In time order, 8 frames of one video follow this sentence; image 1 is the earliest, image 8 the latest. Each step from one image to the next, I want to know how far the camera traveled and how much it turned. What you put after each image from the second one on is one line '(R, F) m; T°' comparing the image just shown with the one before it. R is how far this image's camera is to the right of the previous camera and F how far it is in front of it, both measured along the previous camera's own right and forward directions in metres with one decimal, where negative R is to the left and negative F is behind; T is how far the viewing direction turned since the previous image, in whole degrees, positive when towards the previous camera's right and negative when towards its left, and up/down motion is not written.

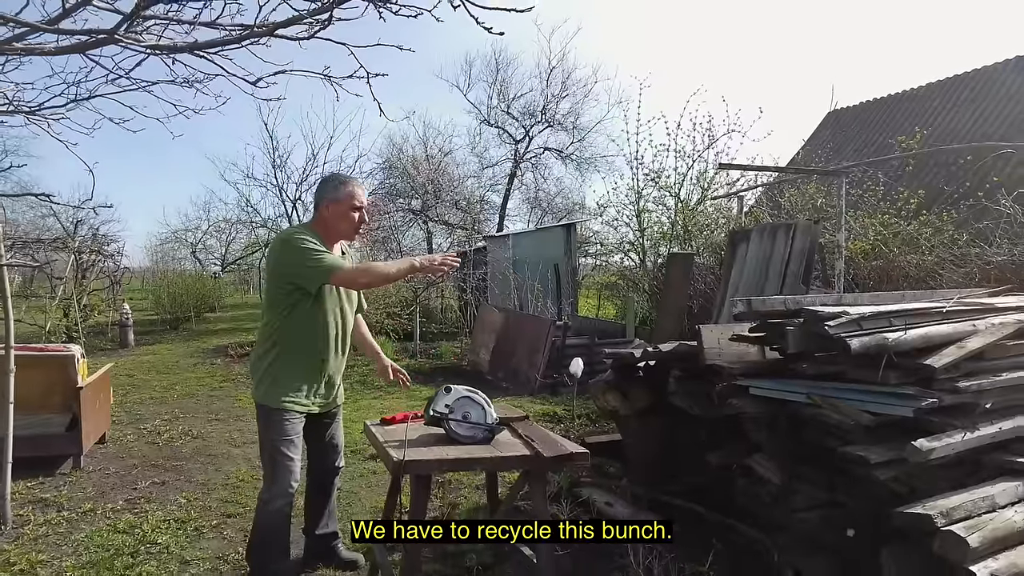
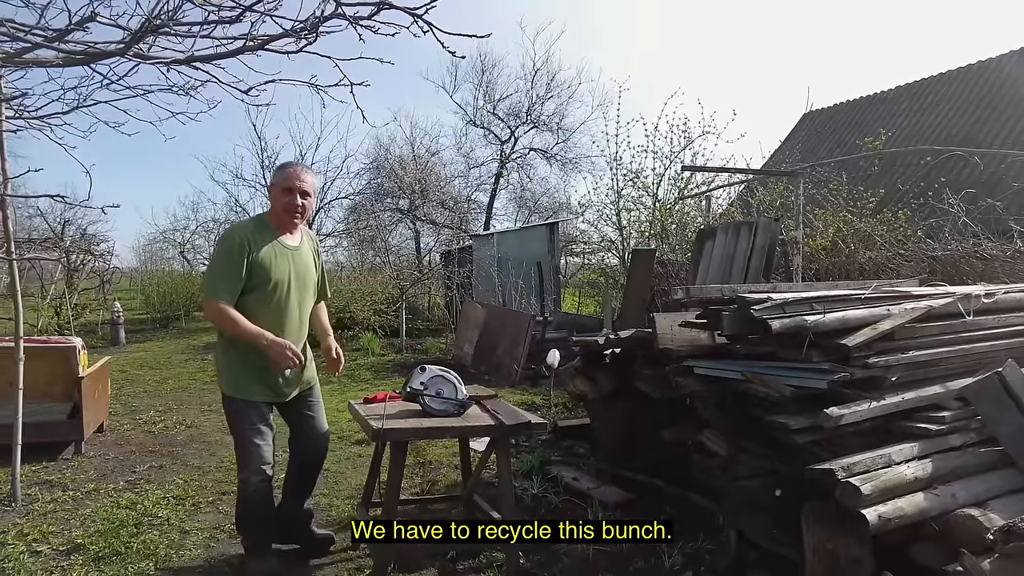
(+0.1, -0.4) m; +1°
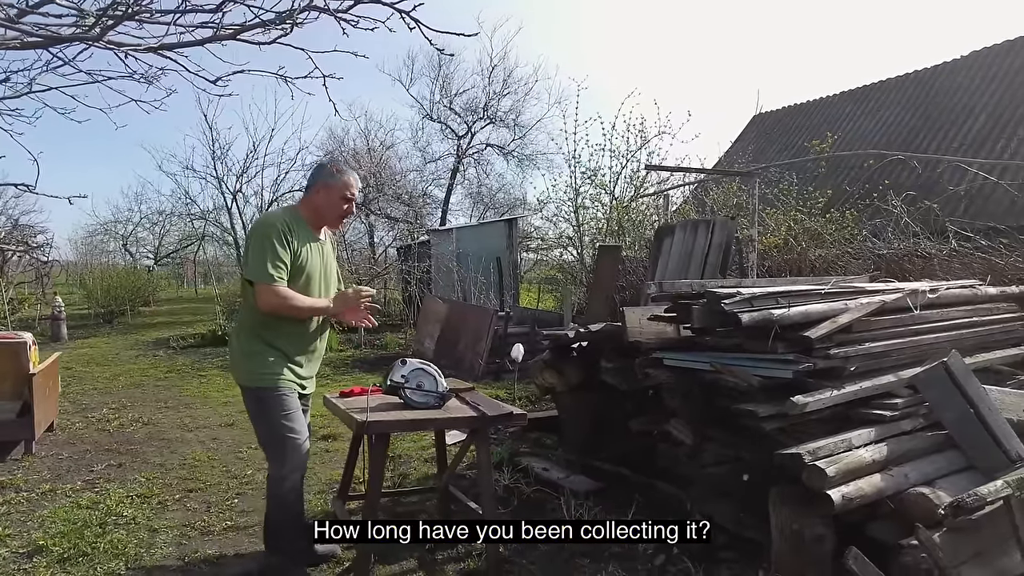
(-0.2, -0.1) m; +4°
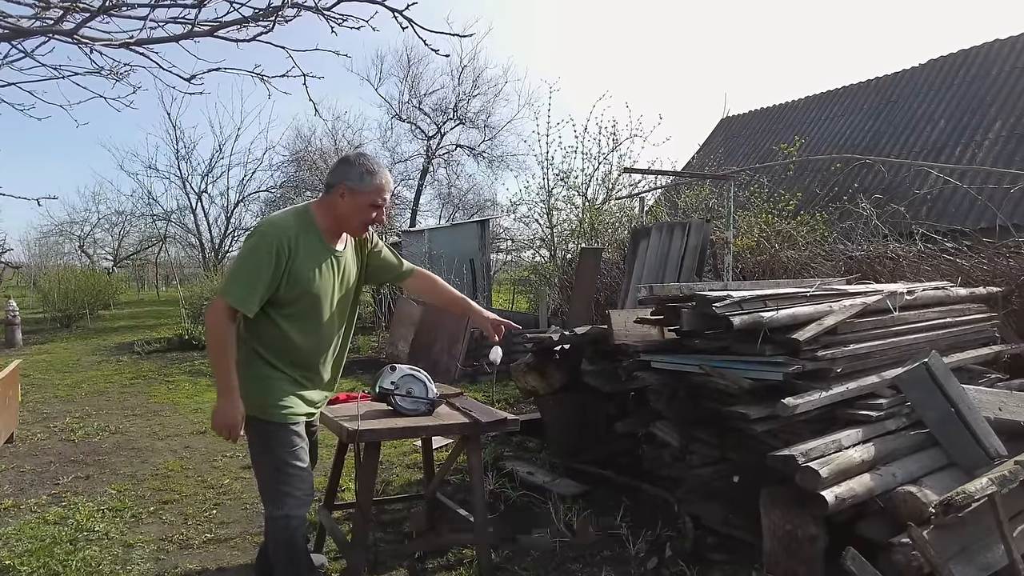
(-0.1, 0.0) m; +3°
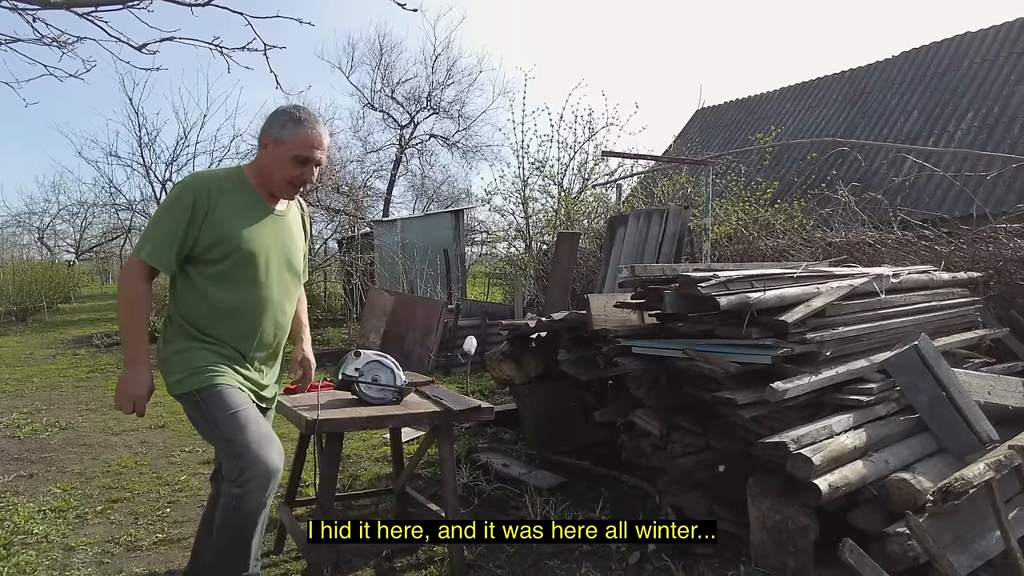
(0.0, +0.2) m; +2°
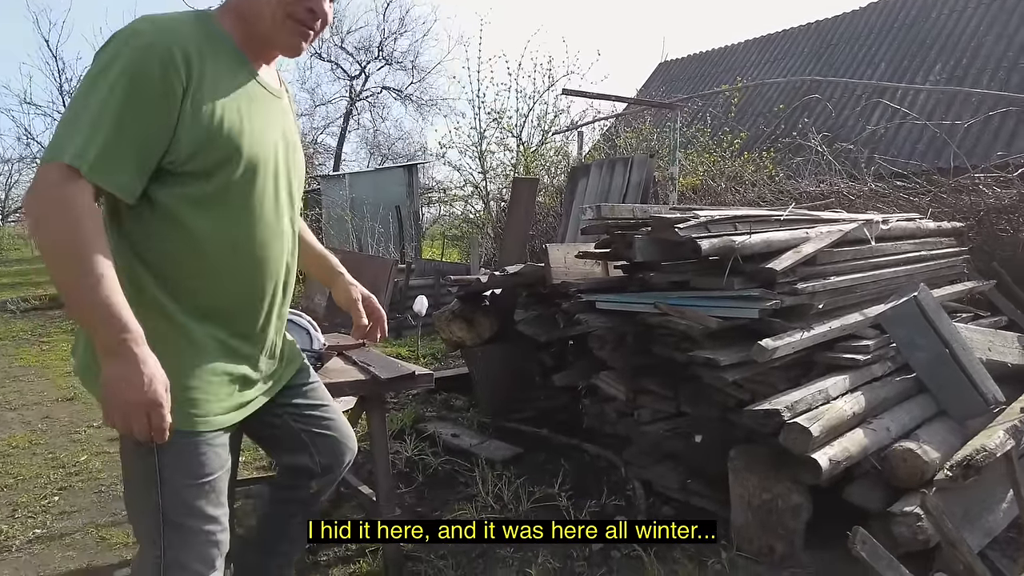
(+0.1, +0.6) m; +3°
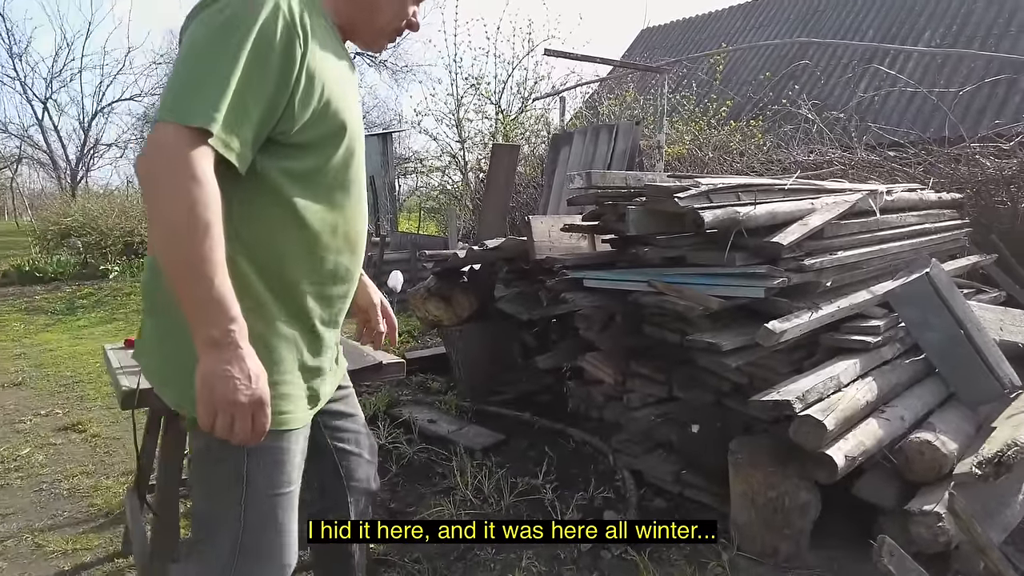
(0.0, +0.3) m; +2°
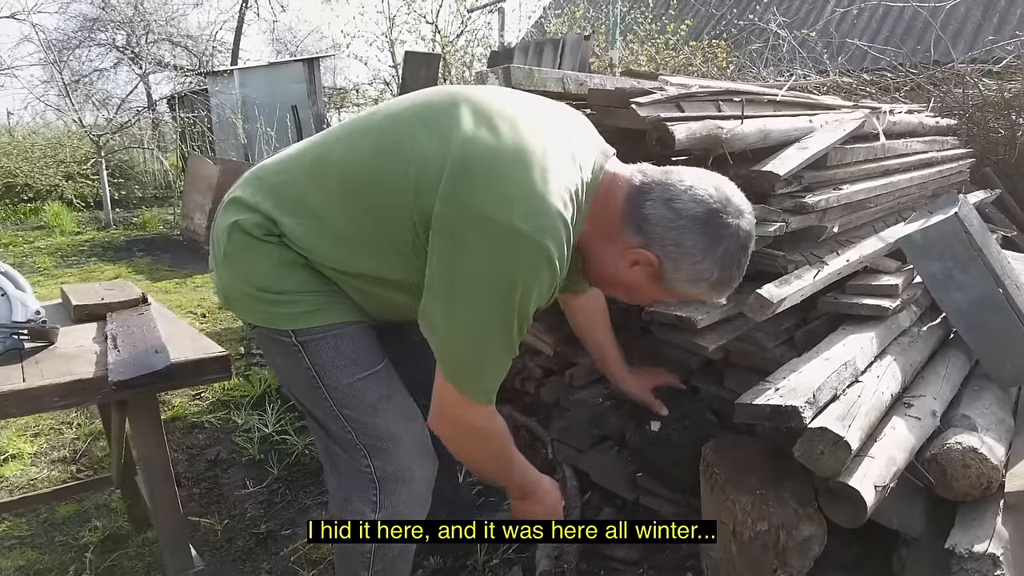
(+0.2, +0.8) m; +4°
